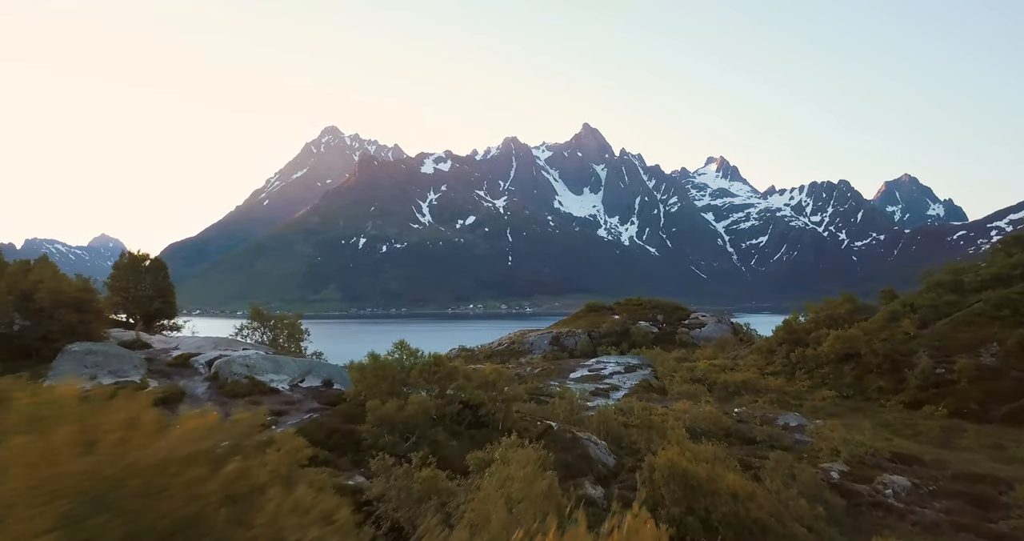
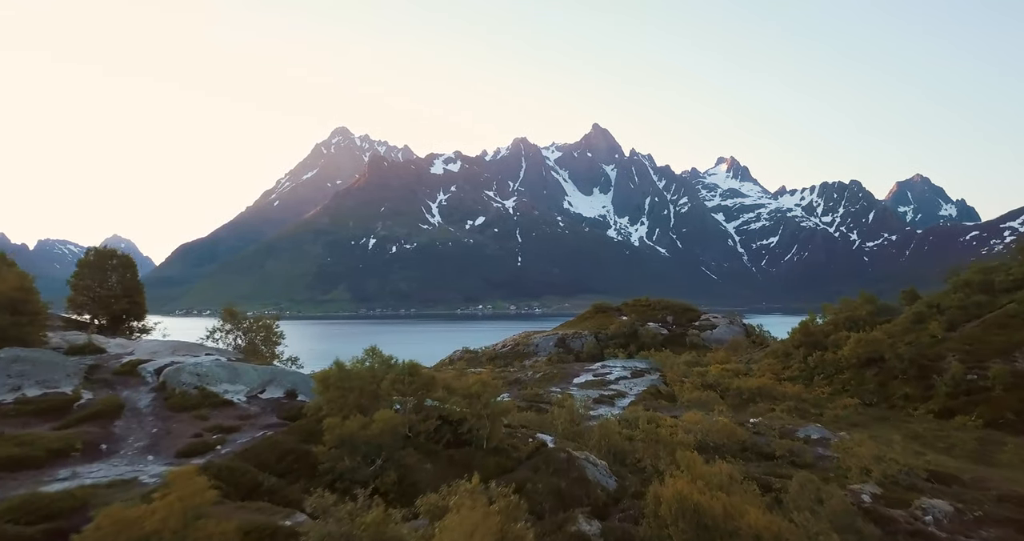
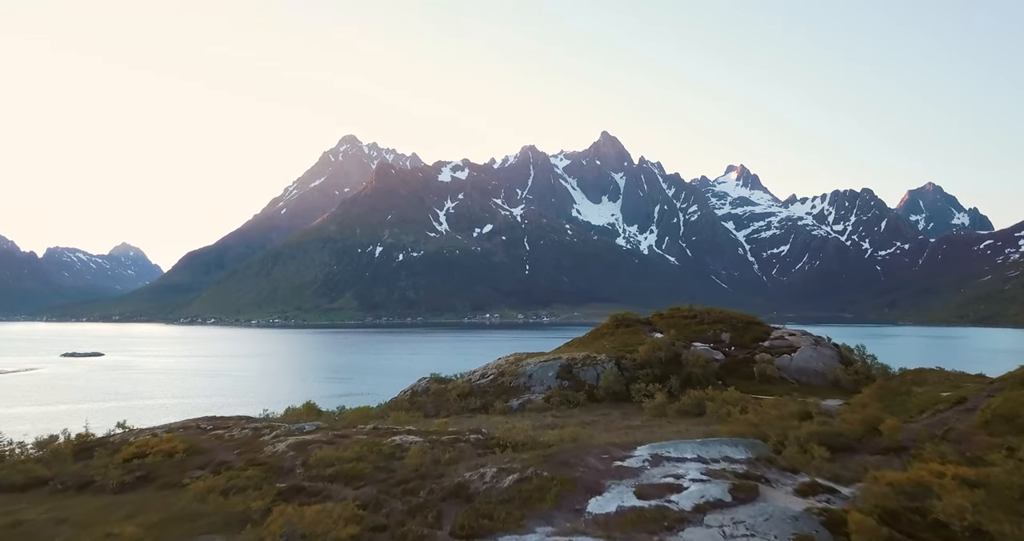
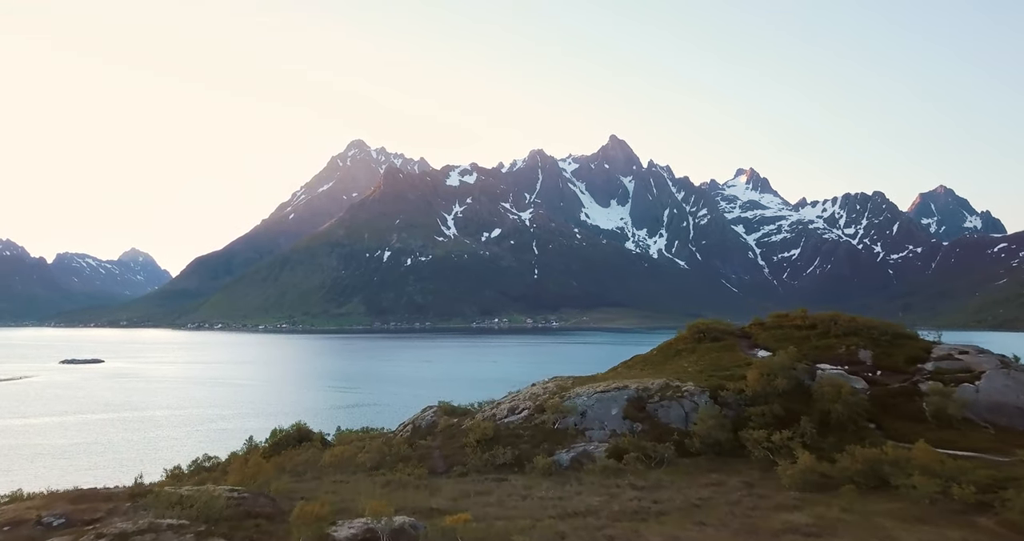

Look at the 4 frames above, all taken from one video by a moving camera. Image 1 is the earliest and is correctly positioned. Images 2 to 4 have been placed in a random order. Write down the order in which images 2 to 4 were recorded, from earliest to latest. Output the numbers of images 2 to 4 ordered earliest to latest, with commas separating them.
2, 3, 4
